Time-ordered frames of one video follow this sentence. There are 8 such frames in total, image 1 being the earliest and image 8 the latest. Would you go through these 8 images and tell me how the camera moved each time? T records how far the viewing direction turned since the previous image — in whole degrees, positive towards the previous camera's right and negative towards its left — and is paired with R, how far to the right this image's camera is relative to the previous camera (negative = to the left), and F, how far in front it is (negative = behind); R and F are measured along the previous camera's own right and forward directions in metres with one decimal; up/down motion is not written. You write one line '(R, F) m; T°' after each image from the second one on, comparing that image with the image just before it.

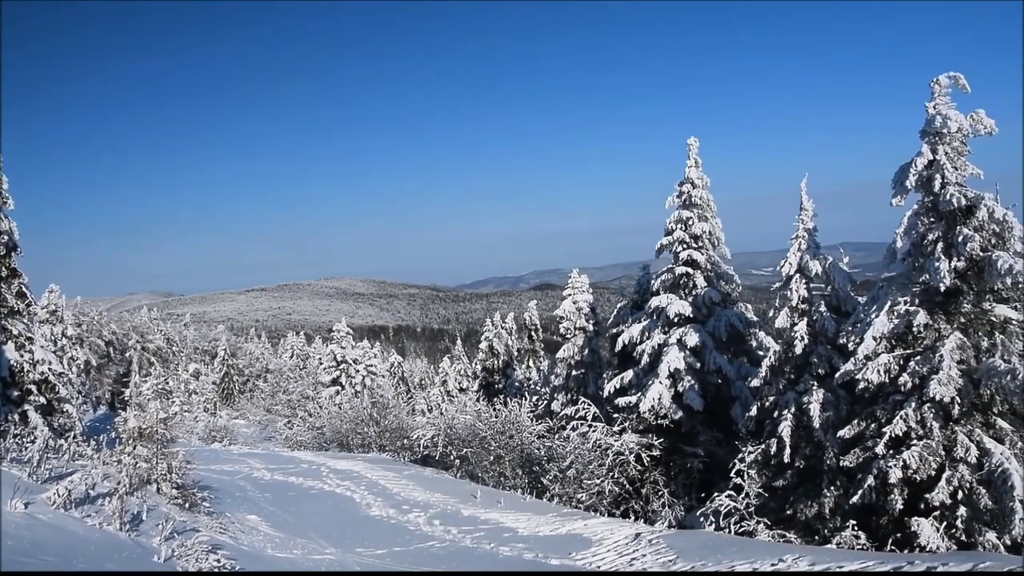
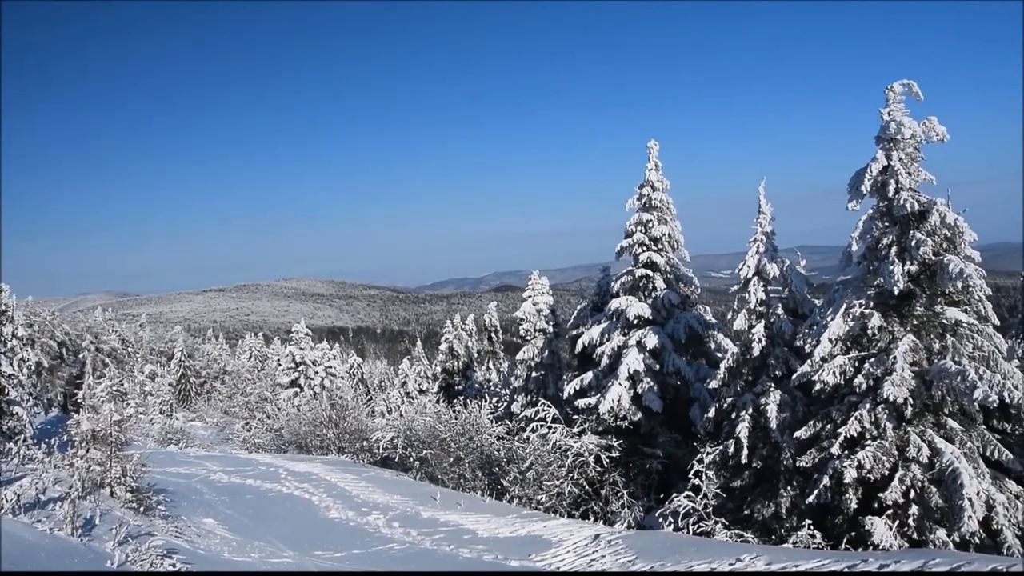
(+0.3, 0.0) m; +2°
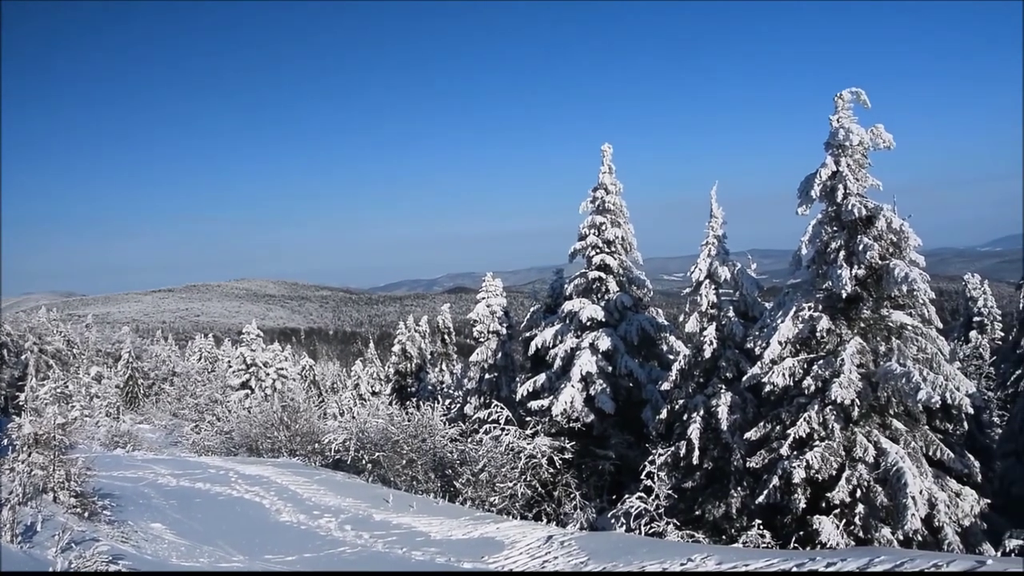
(+0.3, 0.0) m; +2°
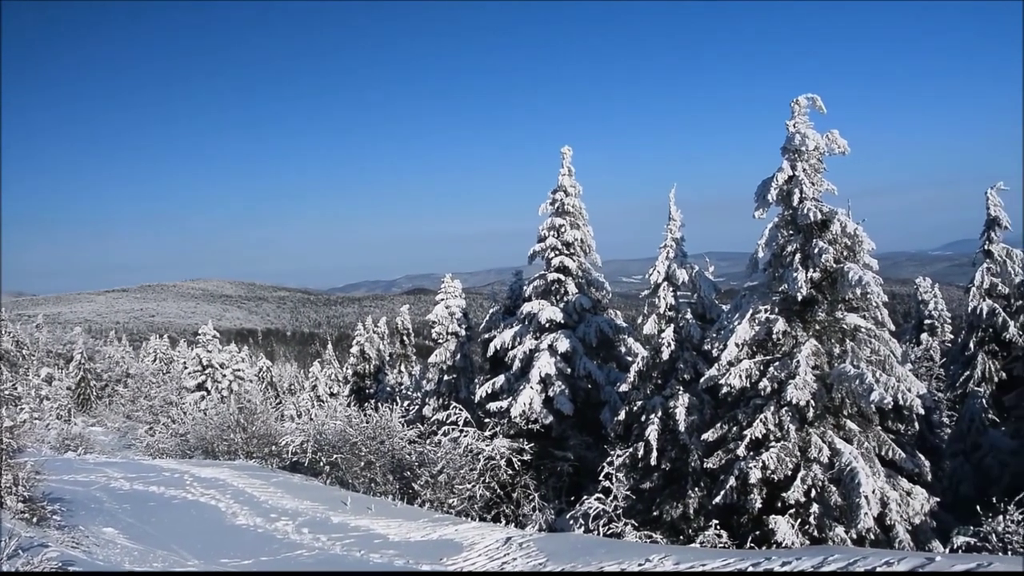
(+0.3, 0.0) m; +2°
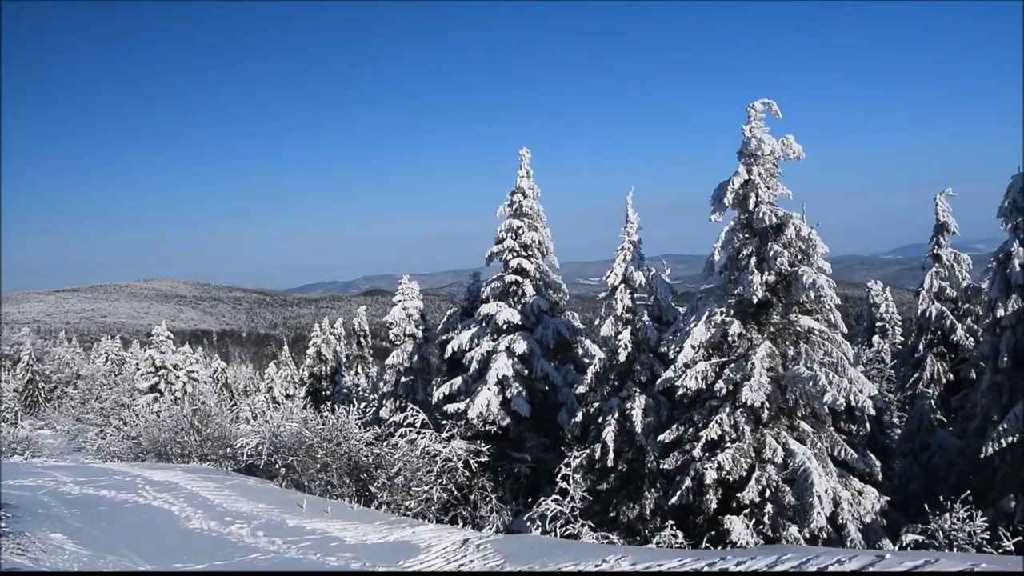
(+0.3, 0.0) m; +2°
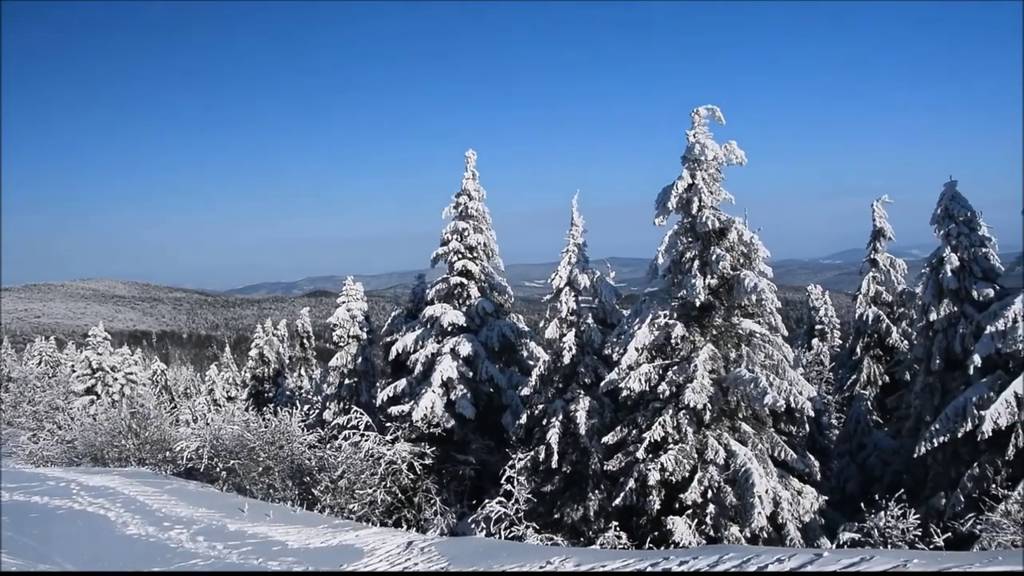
(+0.4, 0.0) m; +2°
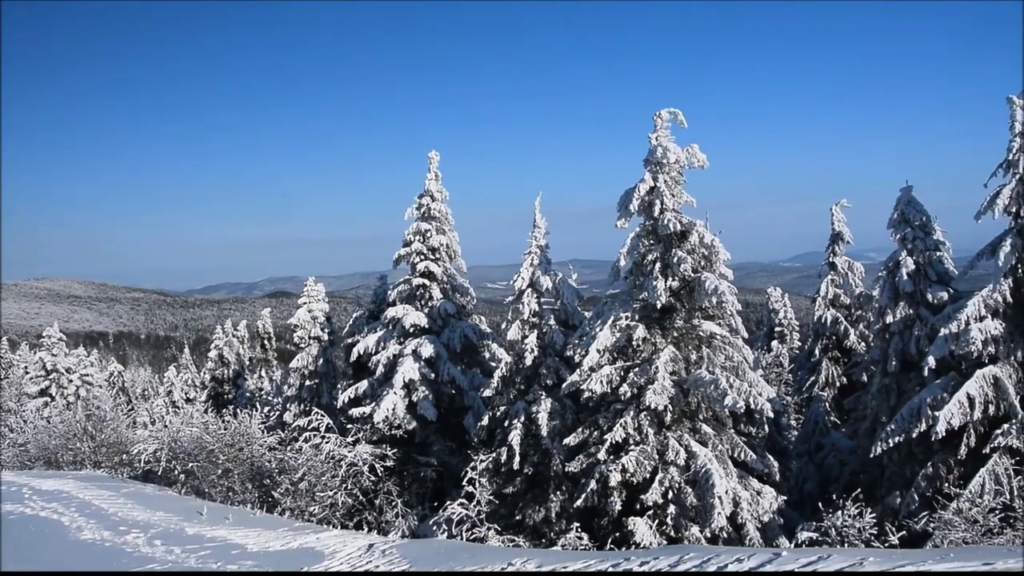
(+0.3, 0.0) m; +2°
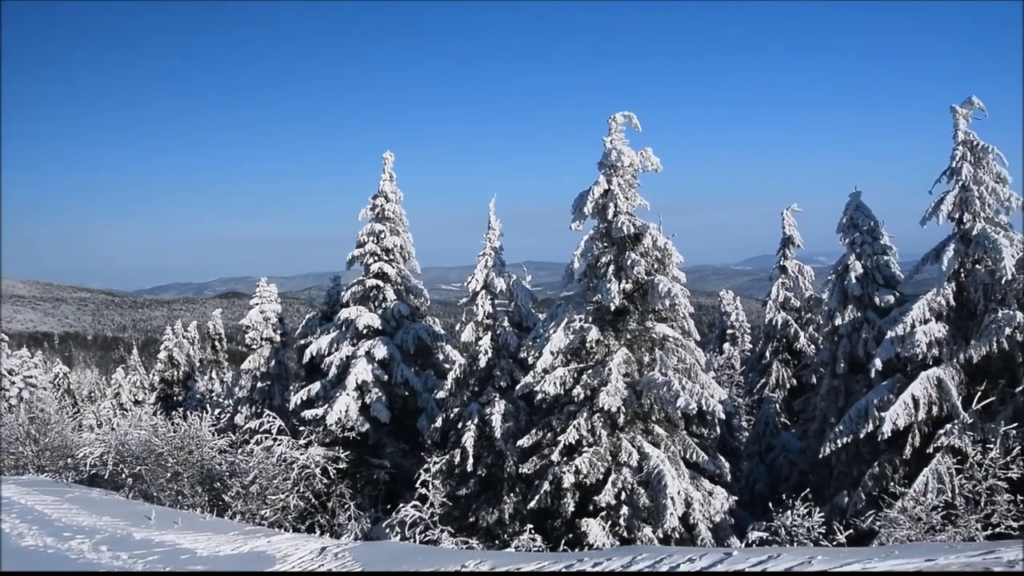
(+0.4, -0.1) m; +2°
